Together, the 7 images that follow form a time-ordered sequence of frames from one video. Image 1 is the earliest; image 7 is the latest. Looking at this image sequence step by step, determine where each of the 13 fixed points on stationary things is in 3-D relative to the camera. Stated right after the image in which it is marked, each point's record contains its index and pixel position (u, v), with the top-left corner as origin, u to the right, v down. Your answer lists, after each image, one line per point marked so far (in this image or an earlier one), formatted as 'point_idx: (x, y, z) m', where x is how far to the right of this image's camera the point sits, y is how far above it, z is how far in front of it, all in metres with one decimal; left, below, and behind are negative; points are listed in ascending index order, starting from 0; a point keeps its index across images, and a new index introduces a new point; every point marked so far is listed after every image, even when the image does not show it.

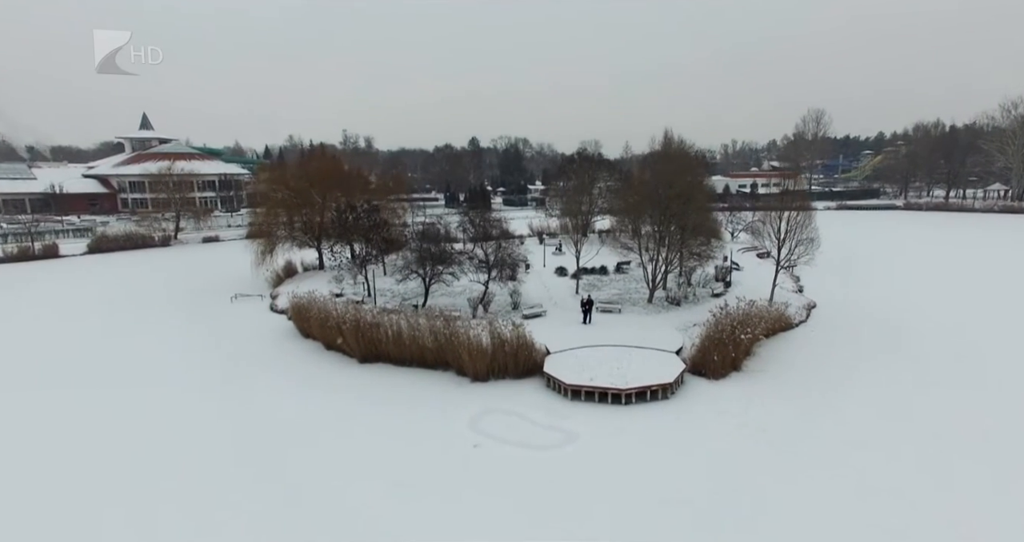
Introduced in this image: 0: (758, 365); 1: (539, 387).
0: (+7.2, -2.5, +16.7) m
1: (+0.7, -3.1, +15.5) m
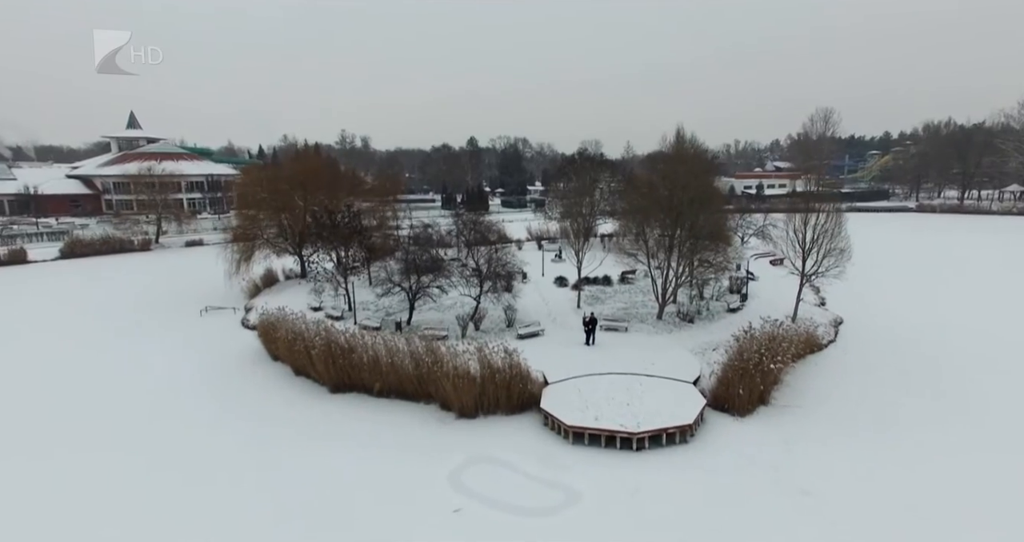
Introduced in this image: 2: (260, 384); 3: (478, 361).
0: (+7.0, -3.0, +14.5) m
1: (+0.5, -3.6, +13.3) m
2: (-7.2, -3.1, +16.6) m
3: (-0.8, -2.3, +14.3) m
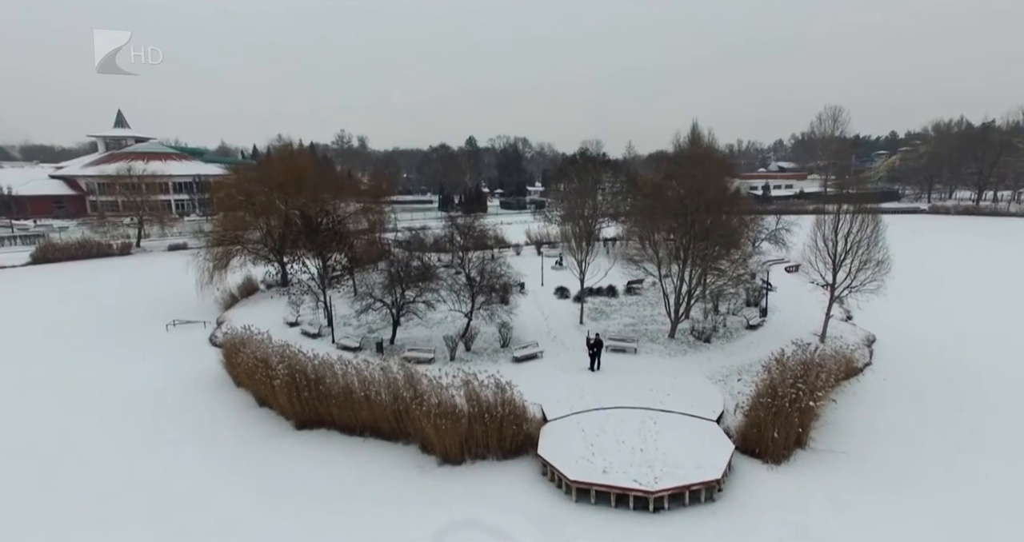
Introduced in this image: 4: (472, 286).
0: (+6.8, -3.4, +12.4) m
1: (+0.4, -4.0, +11.2) m
2: (-7.4, -3.5, +14.5) m
3: (-1.0, -2.7, +12.2) m
4: (-1.3, -0.5, +18.3) m
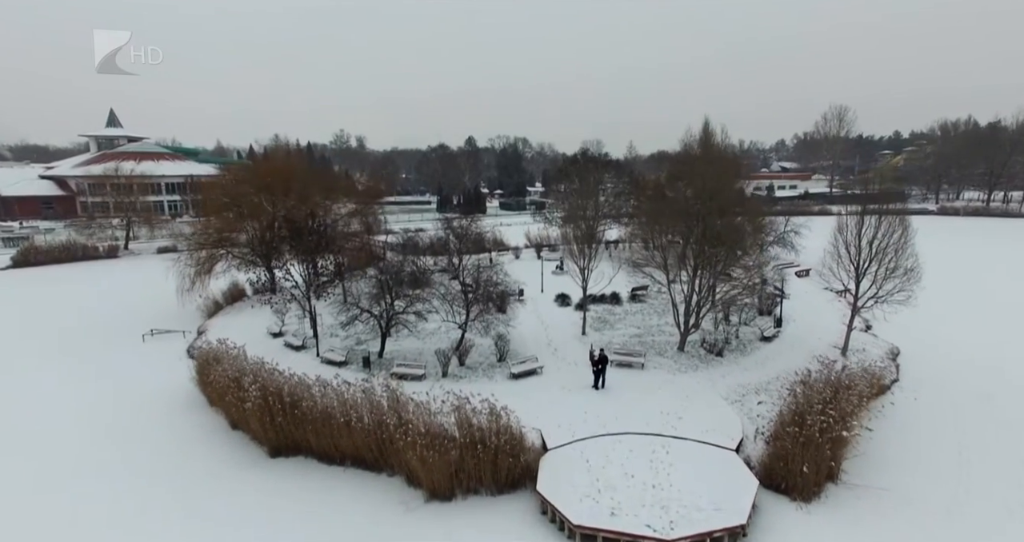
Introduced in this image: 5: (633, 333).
0: (+6.8, -3.6, +11.1) m
1: (+0.3, -4.2, +10.0) m
2: (-7.5, -3.8, +13.3) m
3: (-1.1, -2.9, +11.0) m
4: (-1.4, -0.7, +17.0) m
5: (+4.0, -2.0, +18.9) m
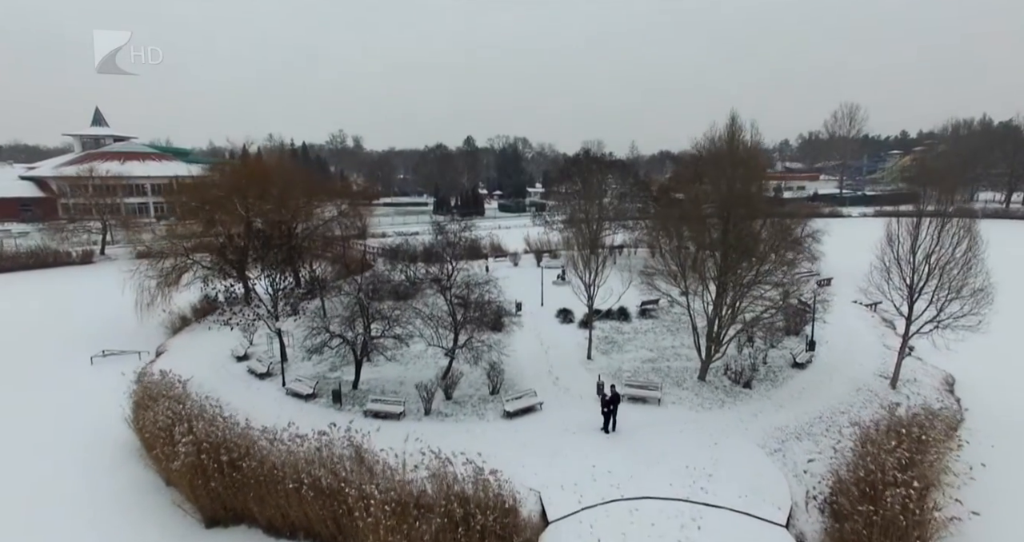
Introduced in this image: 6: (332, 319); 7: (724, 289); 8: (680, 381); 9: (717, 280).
0: (+6.6, -4.0, +8.8) m
1: (+0.2, -4.7, +7.7) m
2: (-7.6, -4.2, +11.0) m
3: (-1.2, -3.3, +8.7) m
4: (-1.5, -1.1, +14.8) m
5: (+3.8, -2.5, +16.6) m
6: (-5.0, -1.3, +16.0) m
7: (+5.5, -0.5, +15.2) m
8: (+4.3, -2.8, +14.8) m
9: (+5.6, -0.3, +15.7) m
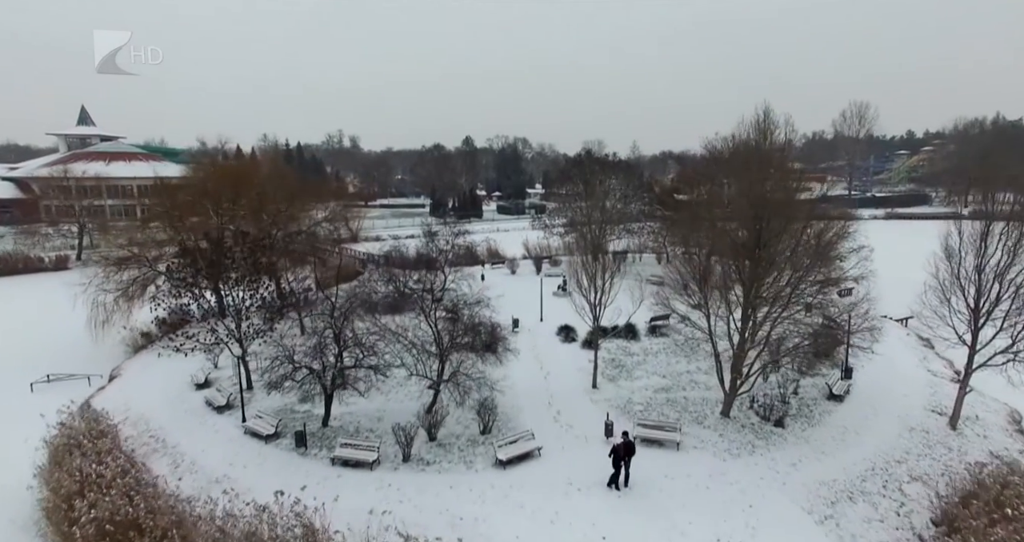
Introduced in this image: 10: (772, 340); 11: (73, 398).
0: (+6.5, -4.5, +6.9) m
1: (+0.1, -5.1, +5.7) m
2: (-7.7, -4.6, +9.0) m
3: (-1.3, -3.8, +6.7) m
4: (-1.6, -1.6, +12.8) m
5: (+3.7, -2.9, +14.6) m
6: (-5.1, -1.8, +14.0) m
7: (+5.4, -0.9, +13.2) m
8: (+4.2, -3.2, +12.8) m
9: (+5.5, -0.7, +13.7) m
10: (+5.8, -1.6, +13.3) m
11: (-11.3, -3.6, +15.2) m
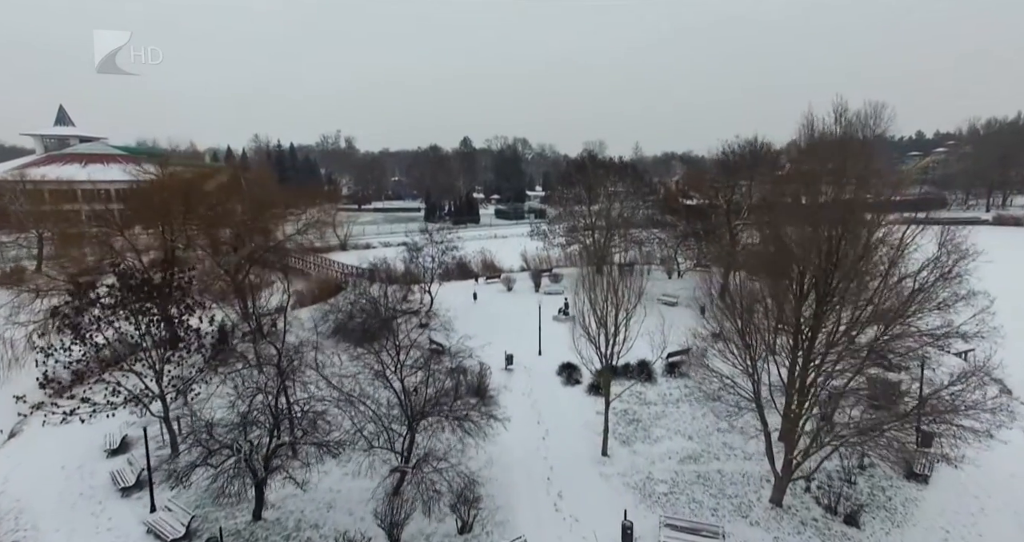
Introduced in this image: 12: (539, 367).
0: (+6.3, -5.2, +3.9) m
1: (-0.2, -5.9, +2.7) m
2: (-7.9, -5.4, +6.0) m
3: (-1.5, -4.5, +3.7) m
4: (-1.8, -2.3, +9.8) m
5: (+3.5, -3.7, +11.7) m
6: (-5.3, -2.5, +11.0) m
7: (+5.2, -1.7, +10.3) m
8: (+4.0, -4.0, +9.8) m
9: (+5.3, -1.5, +10.7) m
10: (+5.6, -2.4, +10.3) m
11: (-11.5, -4.3, +12.2) m
12: (+0.8, -2.7, +16.4) m
